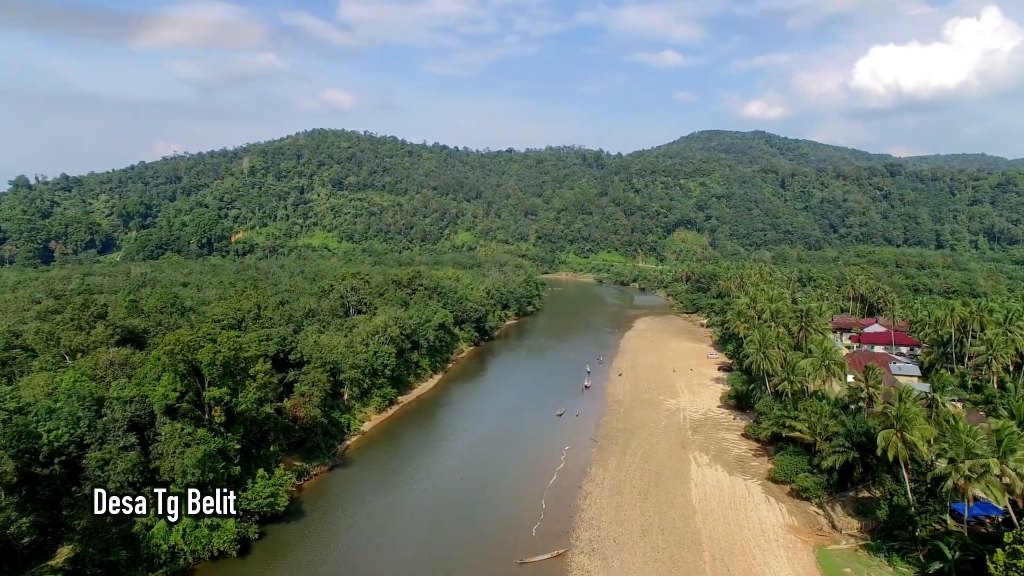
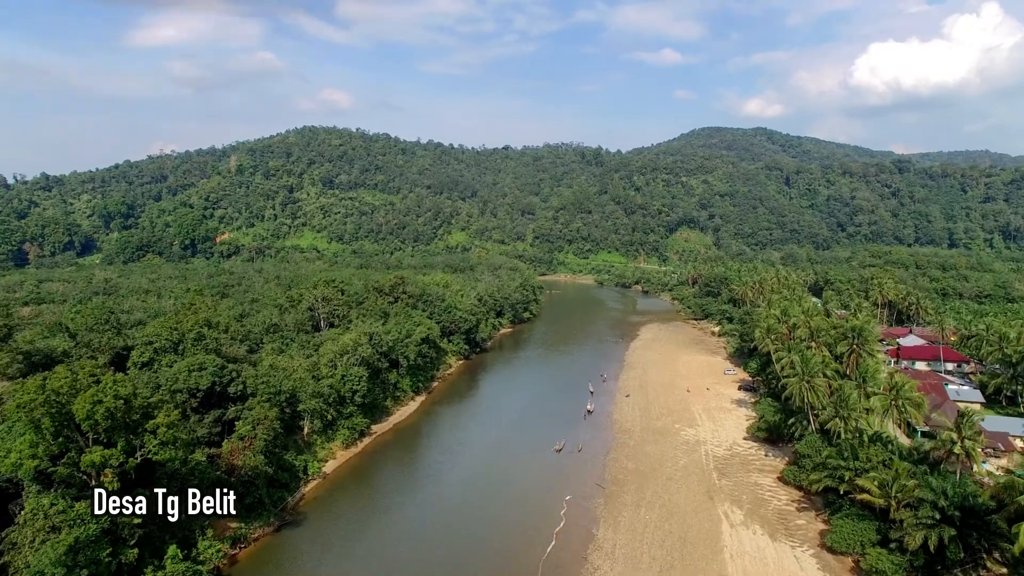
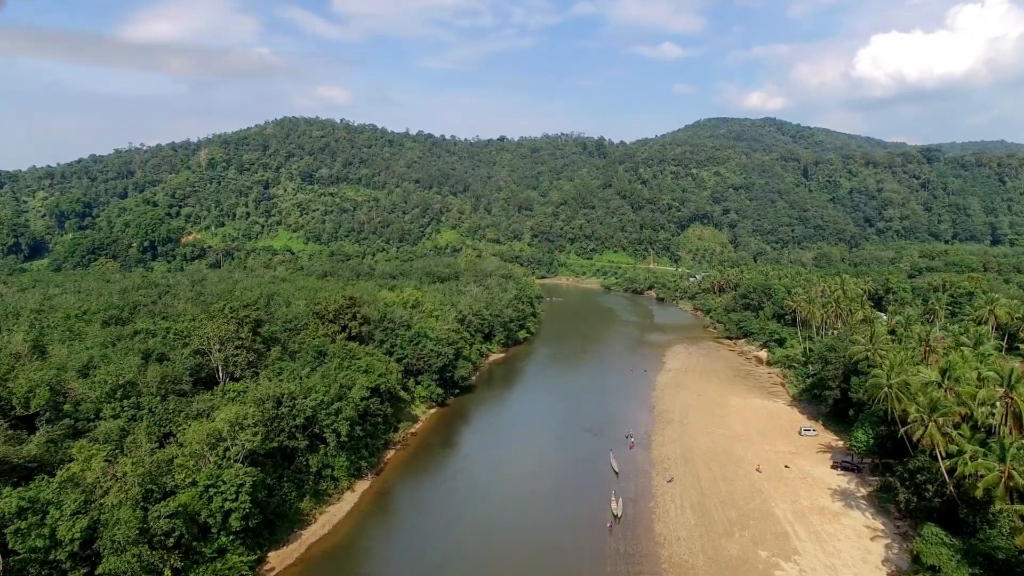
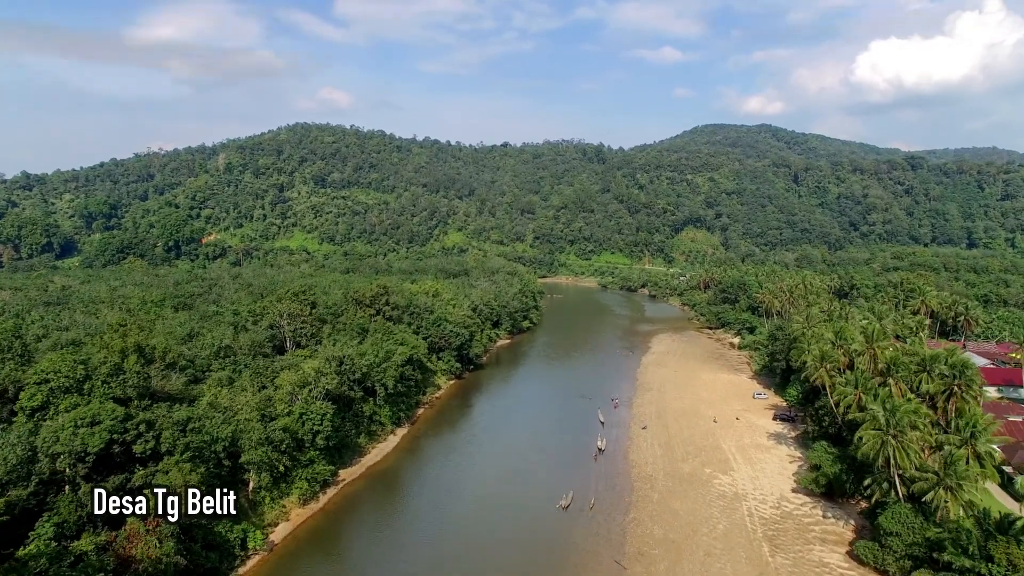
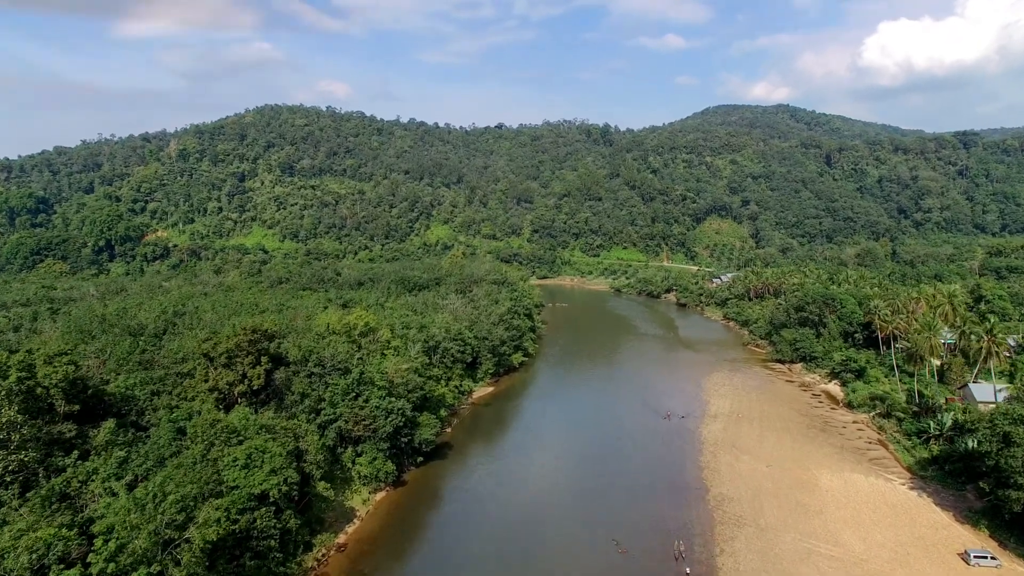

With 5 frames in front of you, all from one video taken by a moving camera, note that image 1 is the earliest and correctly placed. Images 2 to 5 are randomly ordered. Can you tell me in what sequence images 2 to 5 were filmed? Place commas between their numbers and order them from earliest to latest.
2, 4, 3, 5
